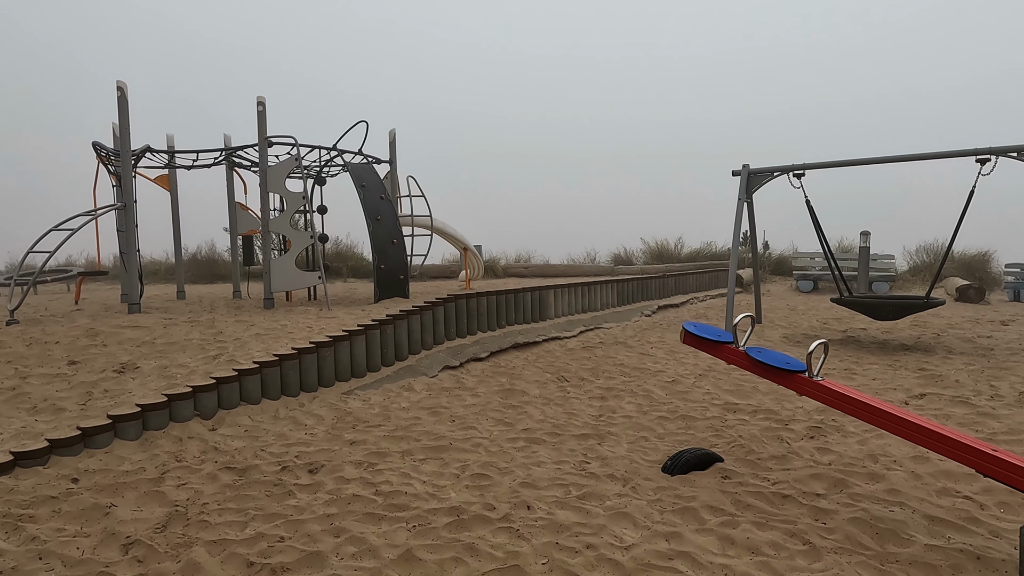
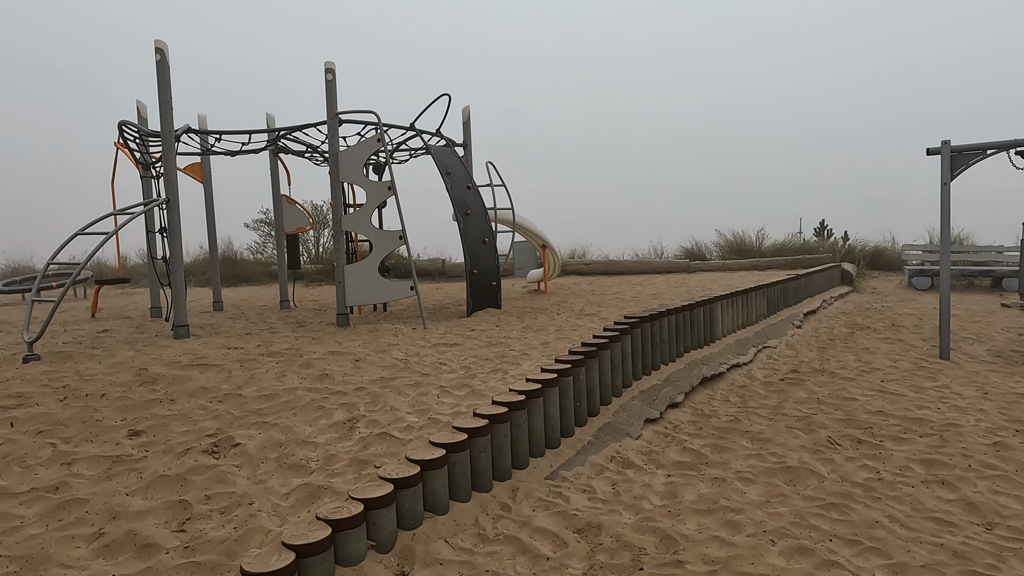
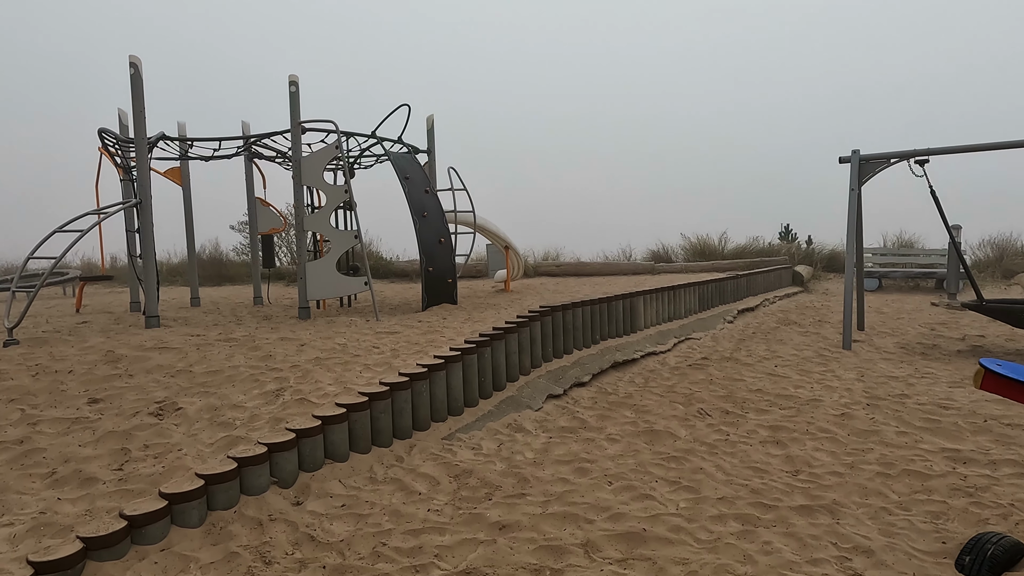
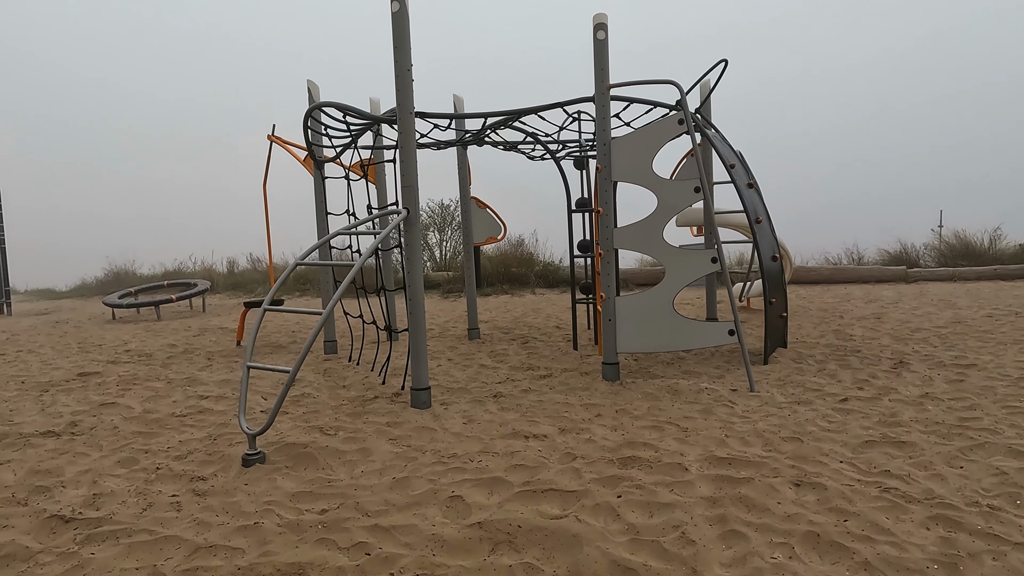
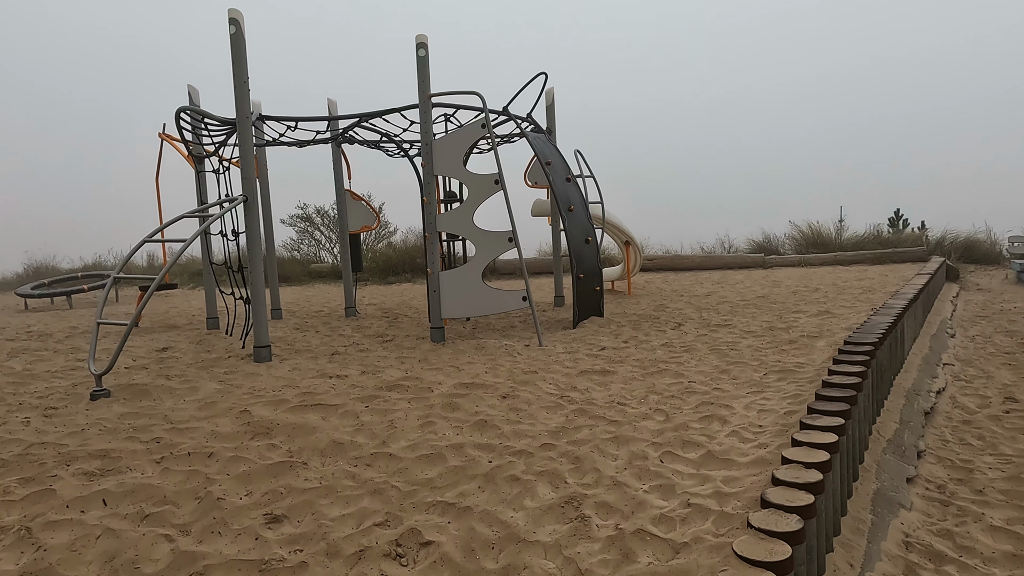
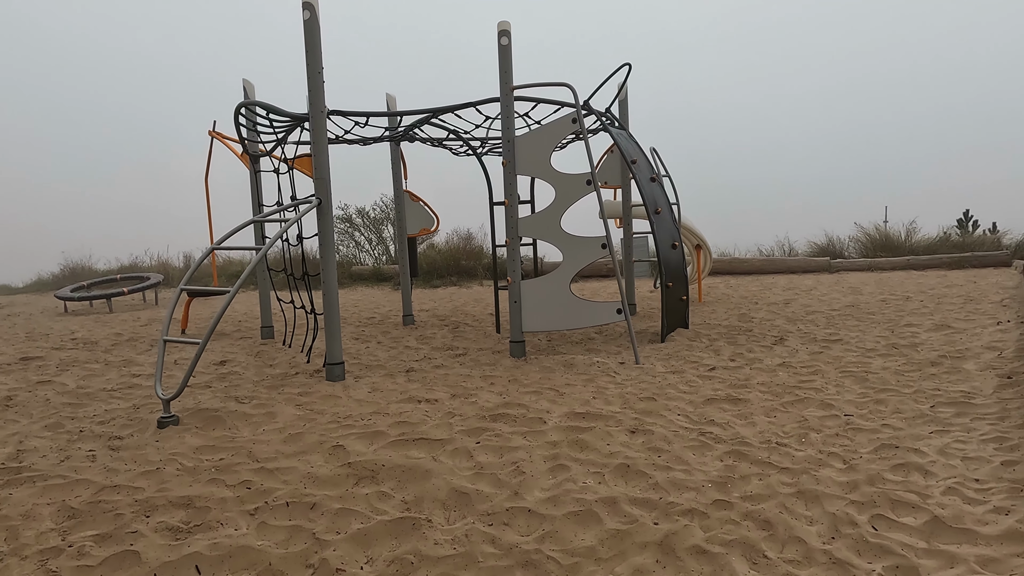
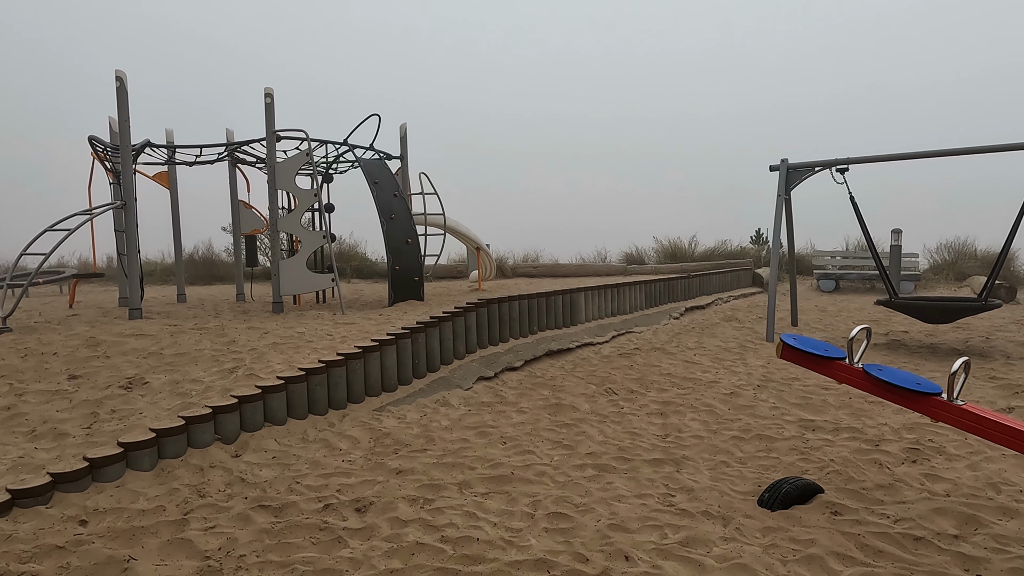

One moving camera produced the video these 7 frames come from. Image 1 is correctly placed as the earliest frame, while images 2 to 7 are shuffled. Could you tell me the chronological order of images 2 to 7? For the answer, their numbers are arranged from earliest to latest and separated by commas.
7, 3, 2, 5, 6, 4
